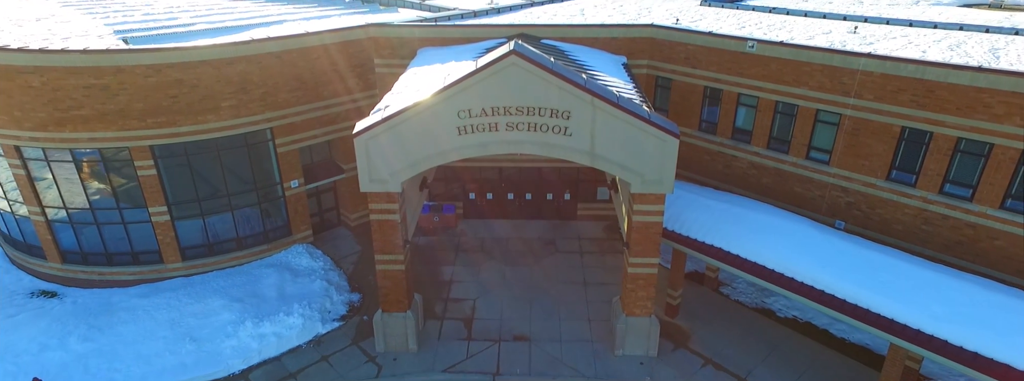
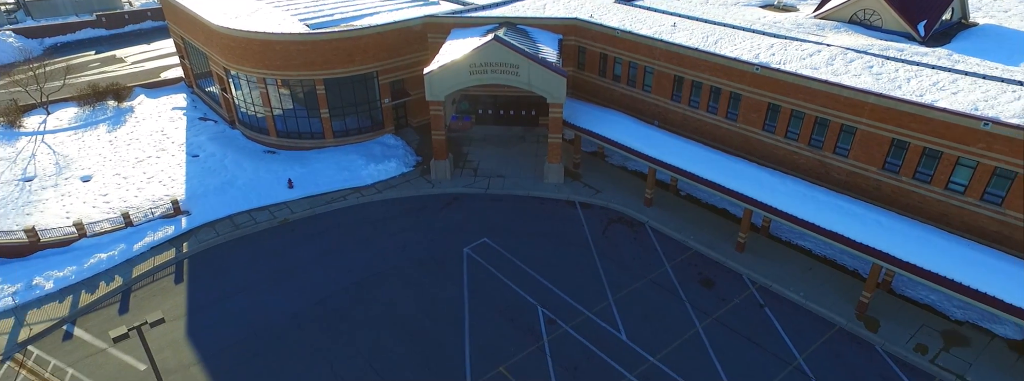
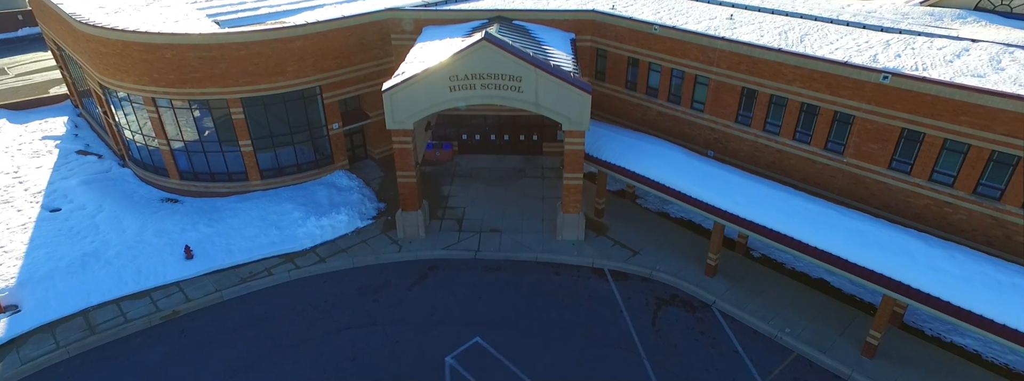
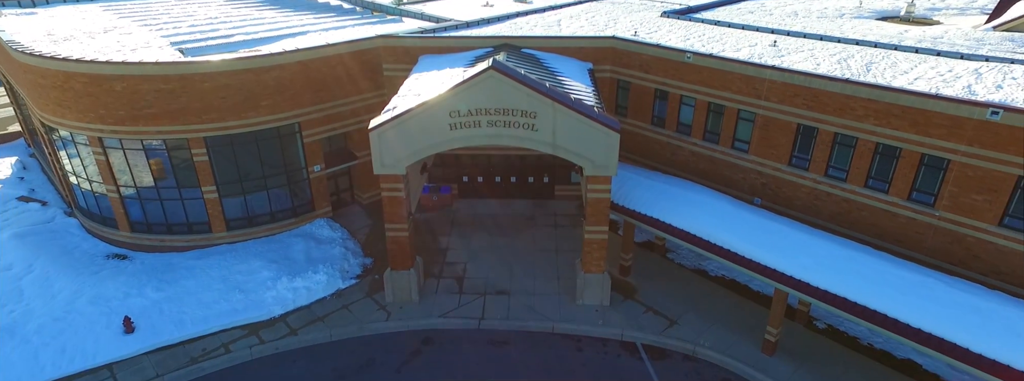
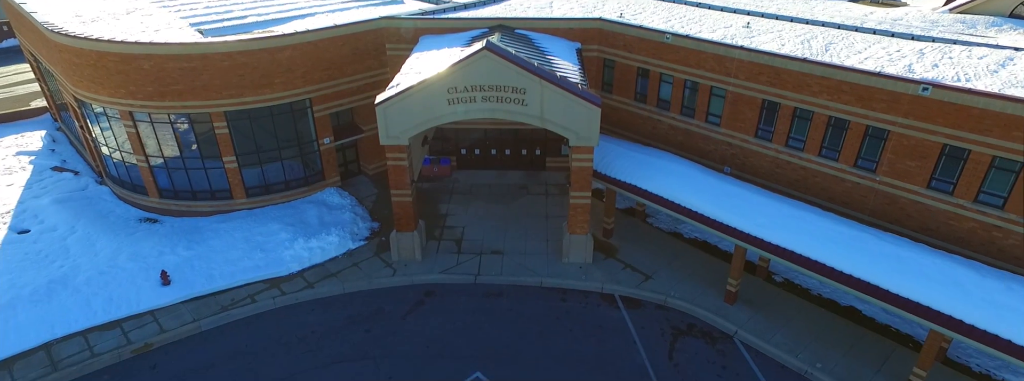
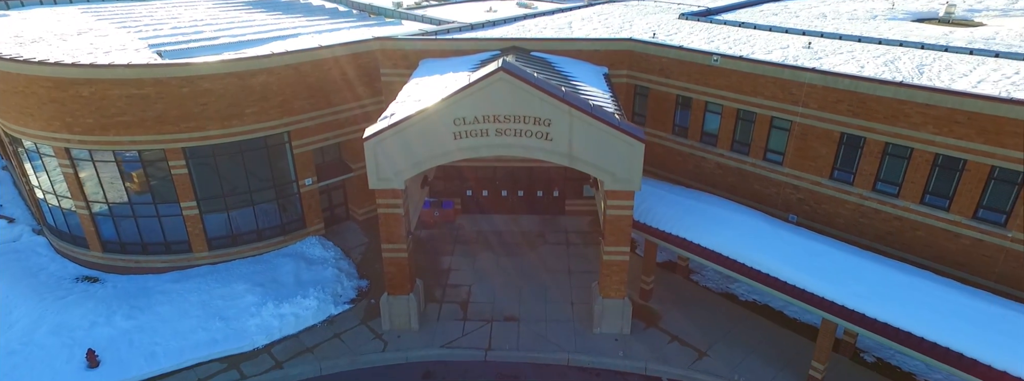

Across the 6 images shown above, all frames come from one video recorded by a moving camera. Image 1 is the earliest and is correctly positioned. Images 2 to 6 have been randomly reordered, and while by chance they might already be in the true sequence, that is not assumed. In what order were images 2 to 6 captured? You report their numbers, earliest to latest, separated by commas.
6, 4, 5, 3, 2
